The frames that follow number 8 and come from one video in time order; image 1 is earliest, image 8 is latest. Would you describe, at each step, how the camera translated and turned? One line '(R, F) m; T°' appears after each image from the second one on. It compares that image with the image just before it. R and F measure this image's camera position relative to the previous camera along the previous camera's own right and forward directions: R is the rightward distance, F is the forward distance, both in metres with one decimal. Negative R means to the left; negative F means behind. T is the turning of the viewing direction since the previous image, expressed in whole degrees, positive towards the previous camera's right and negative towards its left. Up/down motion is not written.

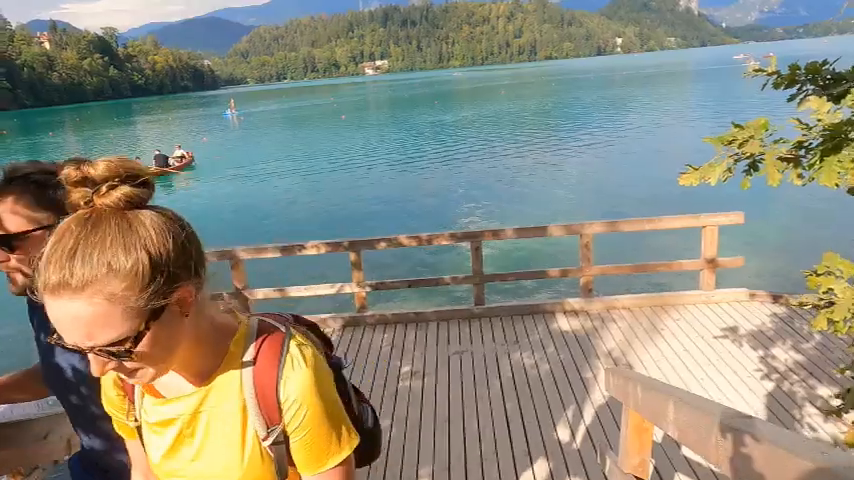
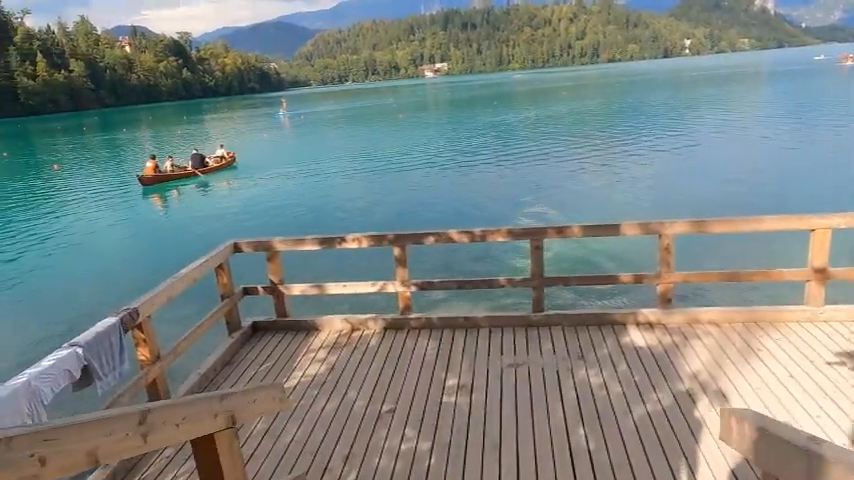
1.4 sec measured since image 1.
(0.0, +0.8) m; -6°
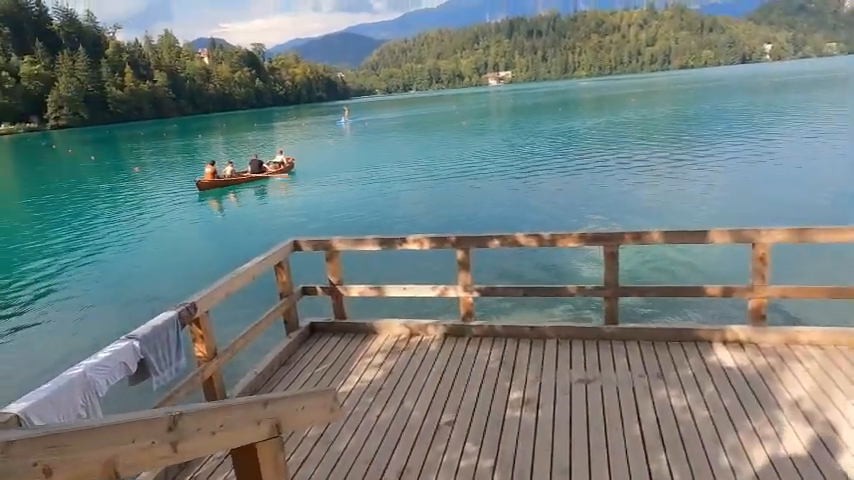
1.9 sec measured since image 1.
(-0.1, +0.3) m; -6°
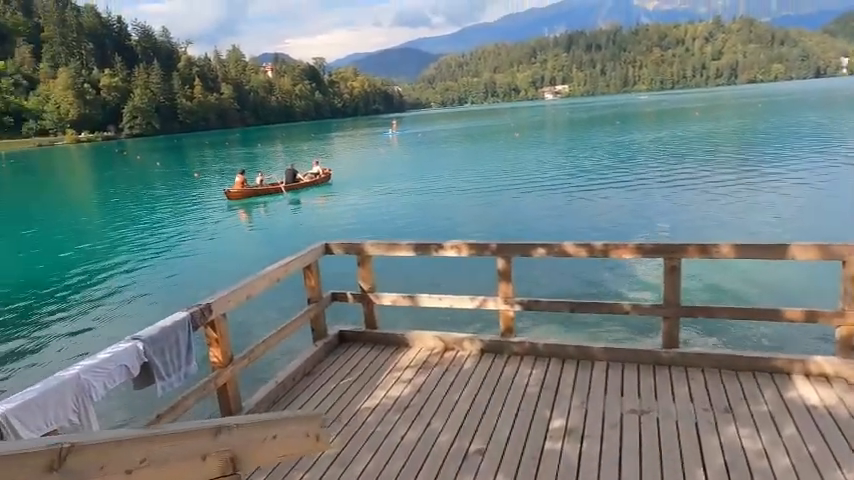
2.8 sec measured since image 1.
(+0.1, +0.5) m; -5°
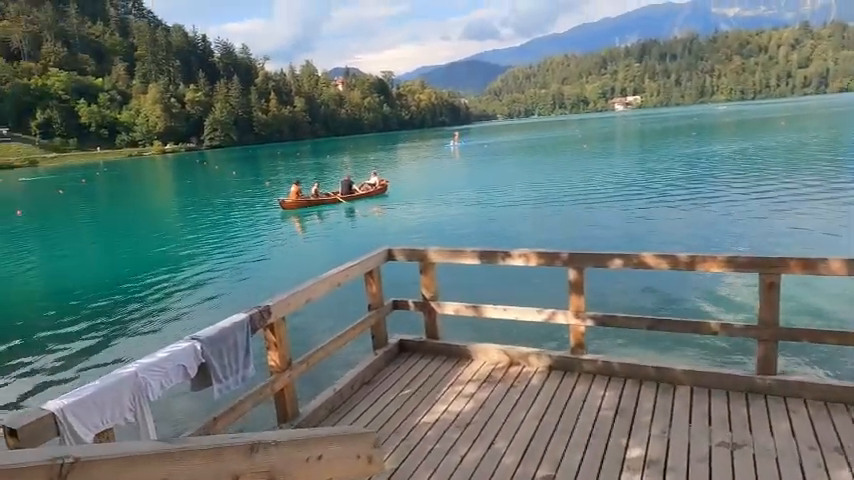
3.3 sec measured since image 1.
(0.0, +0.3) m; -7°
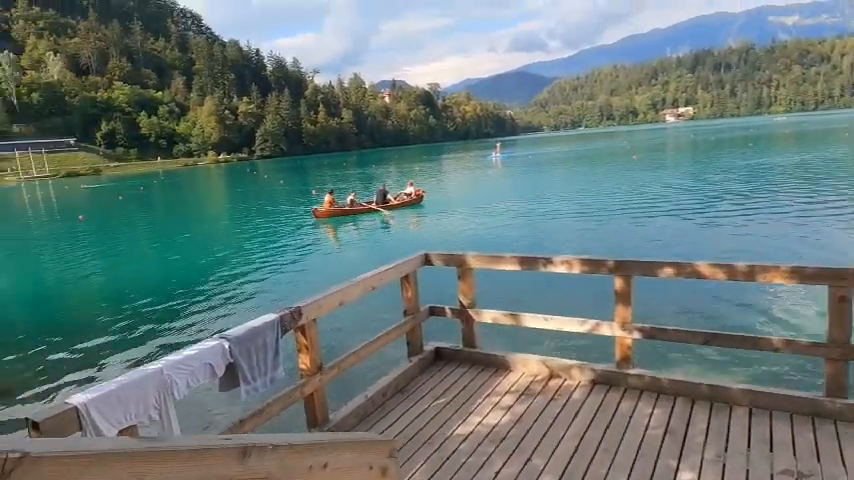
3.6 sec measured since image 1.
(+0.1, +0.2) m; -5°
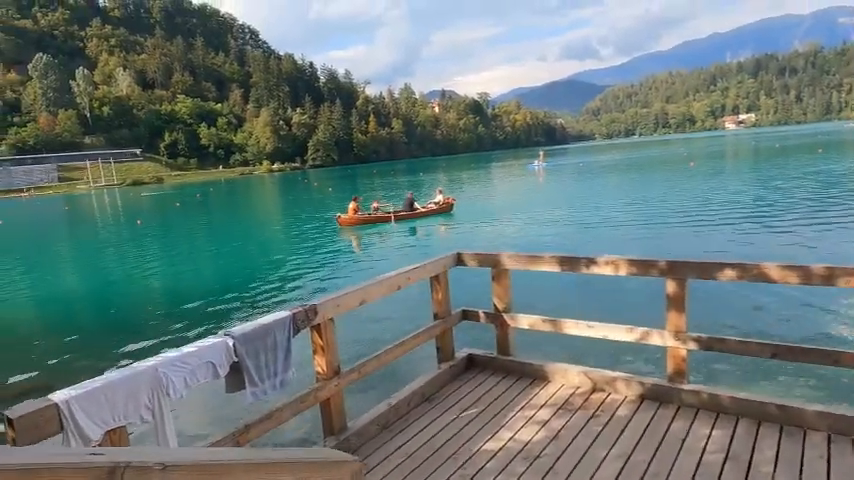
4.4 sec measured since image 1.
(+0.2, +0.4) m; -5°
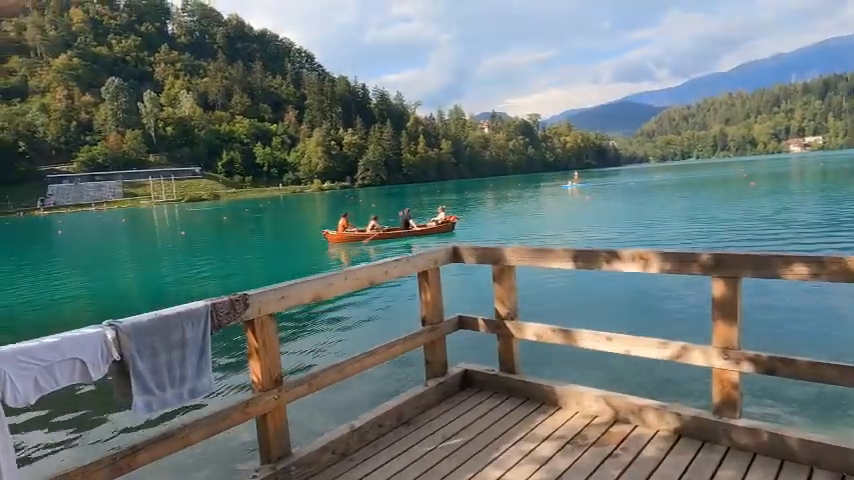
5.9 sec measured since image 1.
(+0.5, +0.9) m; -5°
